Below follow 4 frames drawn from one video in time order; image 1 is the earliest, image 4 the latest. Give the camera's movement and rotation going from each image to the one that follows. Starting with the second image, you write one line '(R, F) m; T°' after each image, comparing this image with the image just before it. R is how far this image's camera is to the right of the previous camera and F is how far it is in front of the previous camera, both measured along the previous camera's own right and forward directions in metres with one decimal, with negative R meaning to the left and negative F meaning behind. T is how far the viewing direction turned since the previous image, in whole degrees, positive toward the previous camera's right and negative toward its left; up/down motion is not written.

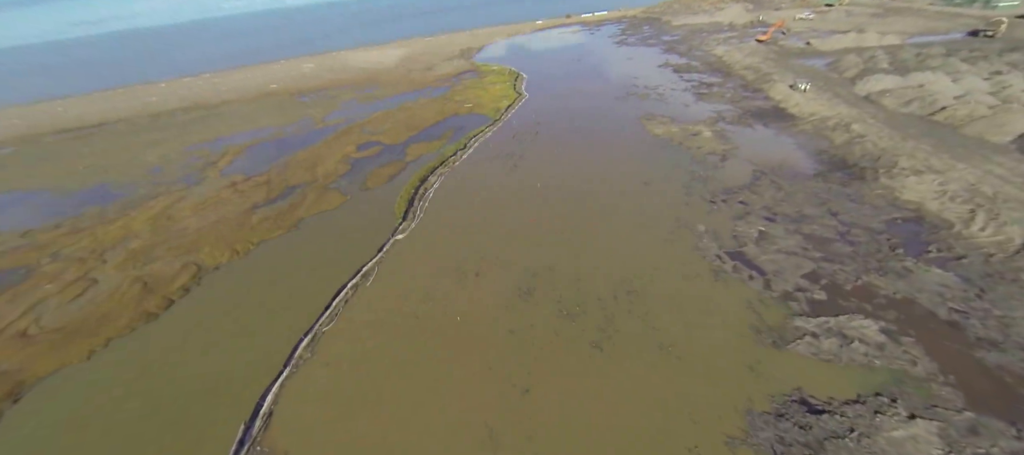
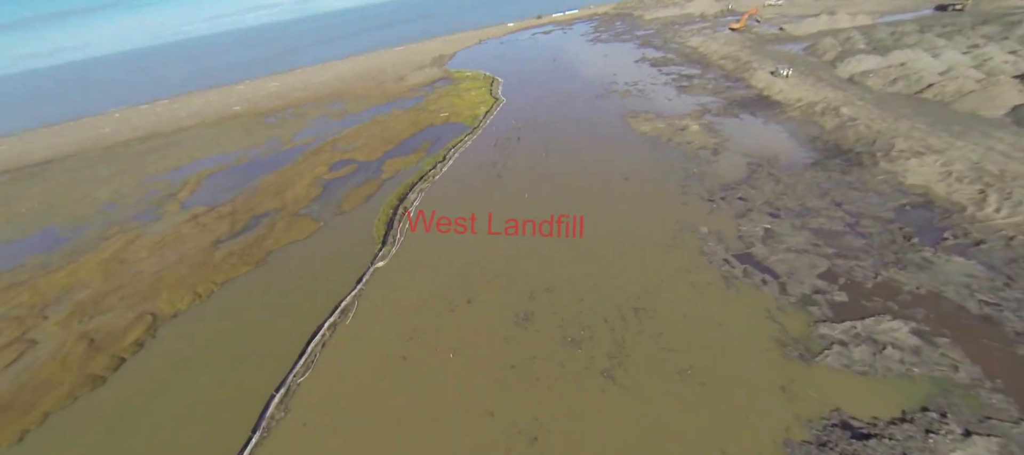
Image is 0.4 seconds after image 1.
(0.0, +1.4) m; +2°
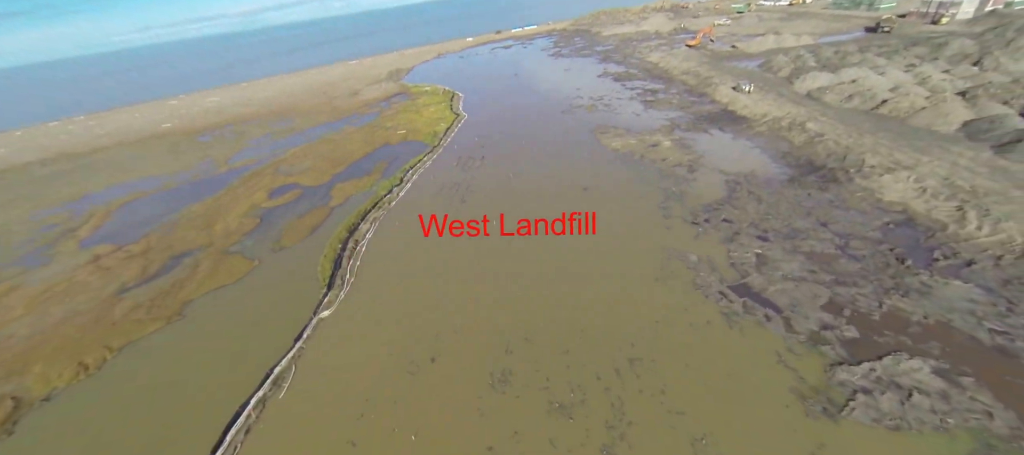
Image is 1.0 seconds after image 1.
(-0.2, +2.0) m; +6°
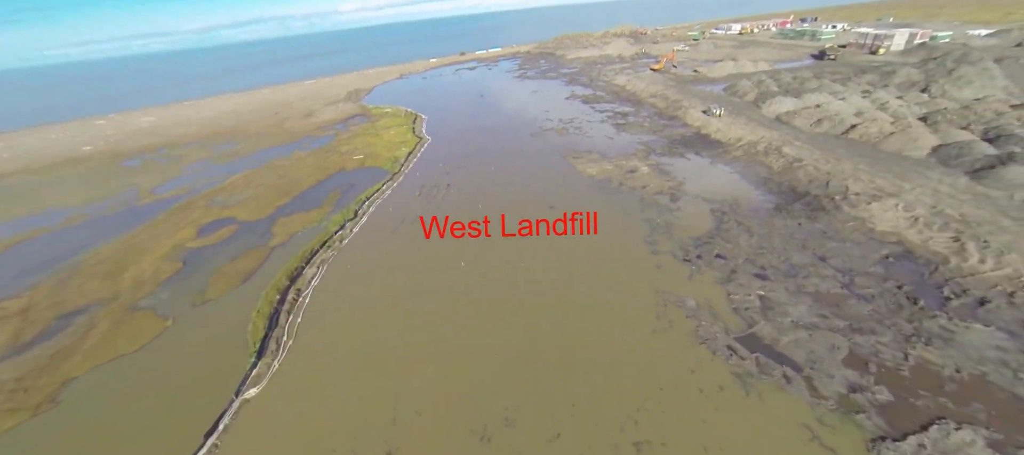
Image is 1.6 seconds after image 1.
(-0.1, +2.2) m; +5°
